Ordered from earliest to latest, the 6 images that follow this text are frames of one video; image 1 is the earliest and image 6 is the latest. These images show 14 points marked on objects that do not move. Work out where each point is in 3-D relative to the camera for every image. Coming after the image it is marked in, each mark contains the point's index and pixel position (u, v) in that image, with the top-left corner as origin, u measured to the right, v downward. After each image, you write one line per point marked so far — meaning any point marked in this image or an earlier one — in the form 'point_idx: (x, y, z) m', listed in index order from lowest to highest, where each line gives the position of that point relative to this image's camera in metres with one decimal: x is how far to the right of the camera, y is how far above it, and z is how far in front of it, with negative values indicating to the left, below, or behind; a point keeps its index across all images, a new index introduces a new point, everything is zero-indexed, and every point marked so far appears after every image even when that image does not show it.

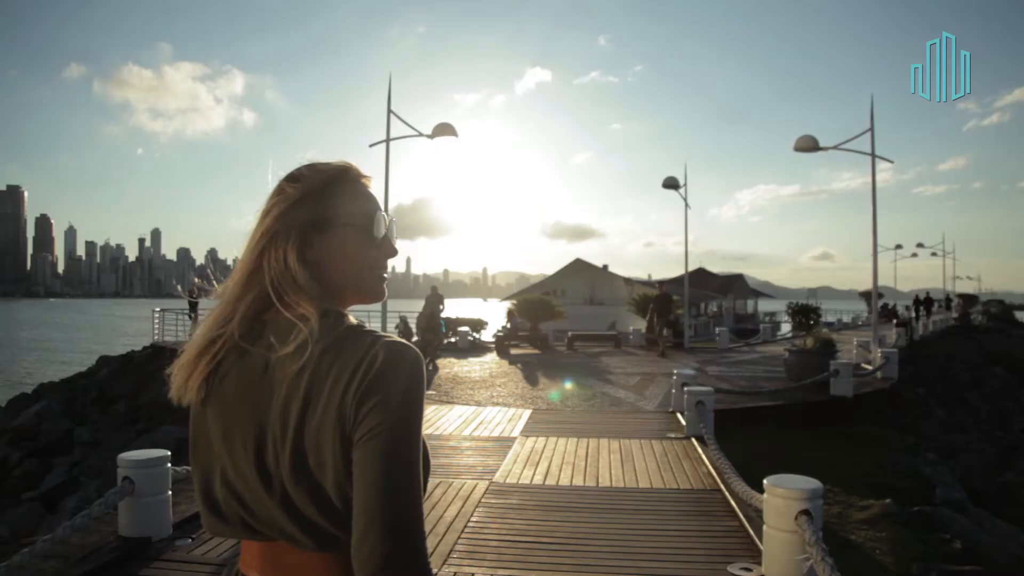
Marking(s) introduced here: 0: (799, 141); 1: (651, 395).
0: (+6.9, +3.6, +17.9) m
1: (+2.5, -2.0, +13.7) m
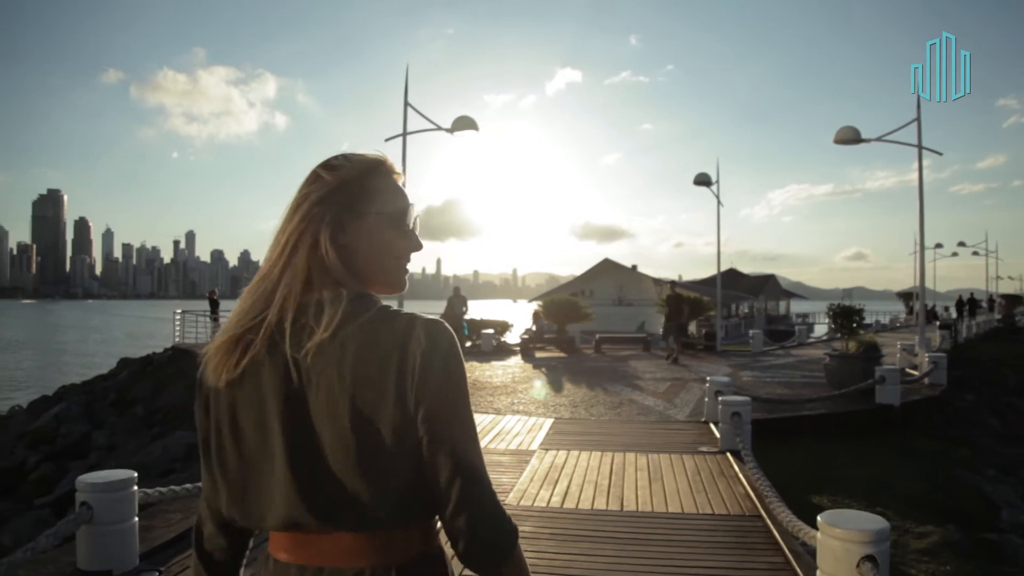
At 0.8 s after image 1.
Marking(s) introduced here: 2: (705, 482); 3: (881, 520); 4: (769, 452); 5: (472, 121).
0: (+7.4, +3.5, +16.9) m
1: (+2.9, -2.0, +12.9) m
2: (+2.0, -2.0, +7.7) m
3: (+2.0, -1.3, +4.1) m
4: (+3.6, -2.3, +10.5) m
5: (-0.8, +3.5, +15.6) m
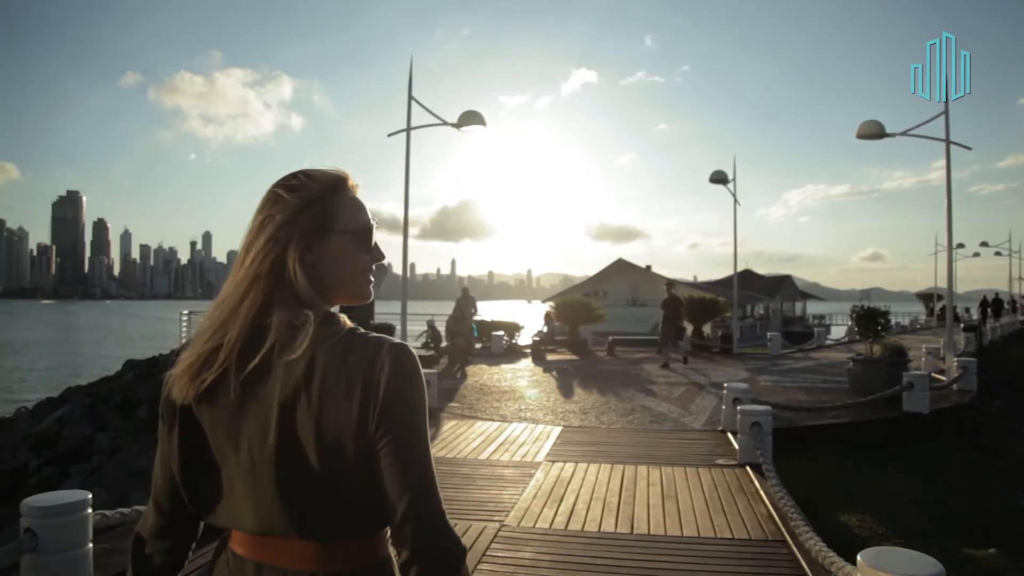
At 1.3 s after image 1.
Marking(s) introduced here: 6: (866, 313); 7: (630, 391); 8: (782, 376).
0: (+7.6, +3.5, +16.2) m
1: (+3.0, -2.0, +12.3) m
2: (+2.0, -2.0, +7.1) m
3: (+2.0, -1.3, +3.5) m
4: (+3.7, -2.3, +9.9) m
5: (-0.7, +3.5, +15.0) m
6: (+6.5, -0.5, +13.8) m
7: (+2.3, -2.0, +14.5) m
8: (+6.2, -2.0, +17.3) m
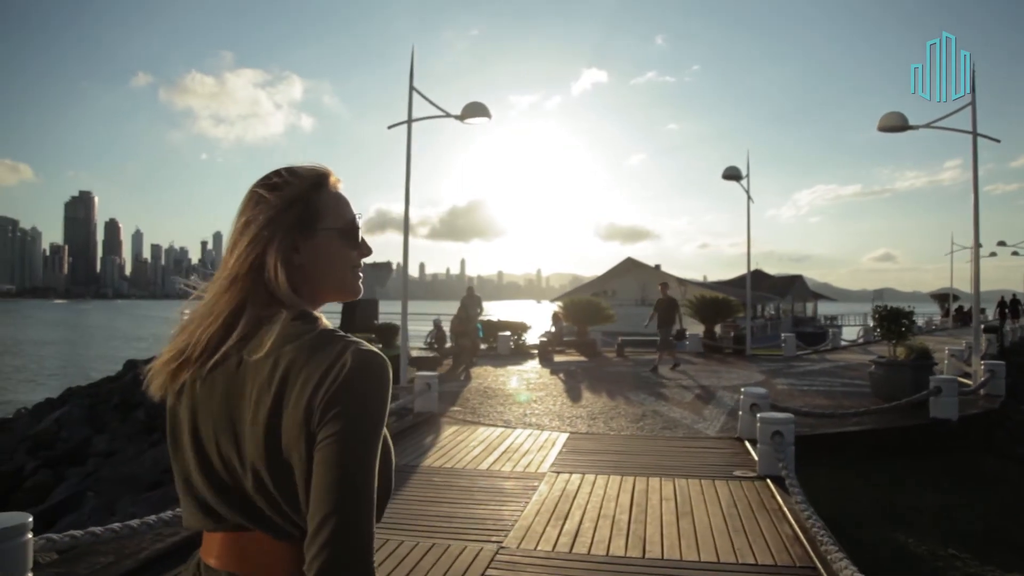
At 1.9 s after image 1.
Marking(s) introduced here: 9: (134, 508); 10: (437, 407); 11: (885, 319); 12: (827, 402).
0: (+7.7, +3.5, +15.5) m
1: (+3.1, -2.0, +11.7) m
2: (+2.0, -2.0, +6.5) m
3: (+1.9, -1.3, +2.9) m
4: (+3.7, -2.3, +9.3) m
5: (-0.5, +3.5, +14.5) m
6: (+6.6, -0.5, +13.2) m
7: (+2.4, -2.0, +13.9) m
8: (+6.4, -2.0, +16.6) m
9: (-6.0, -3.5, +11.8) m
10: (-1.2, -1.9, +12.0) m
11: (+6.5, -0.5, +13.0) m
12: (+5.4, -1.9, +12.8) m
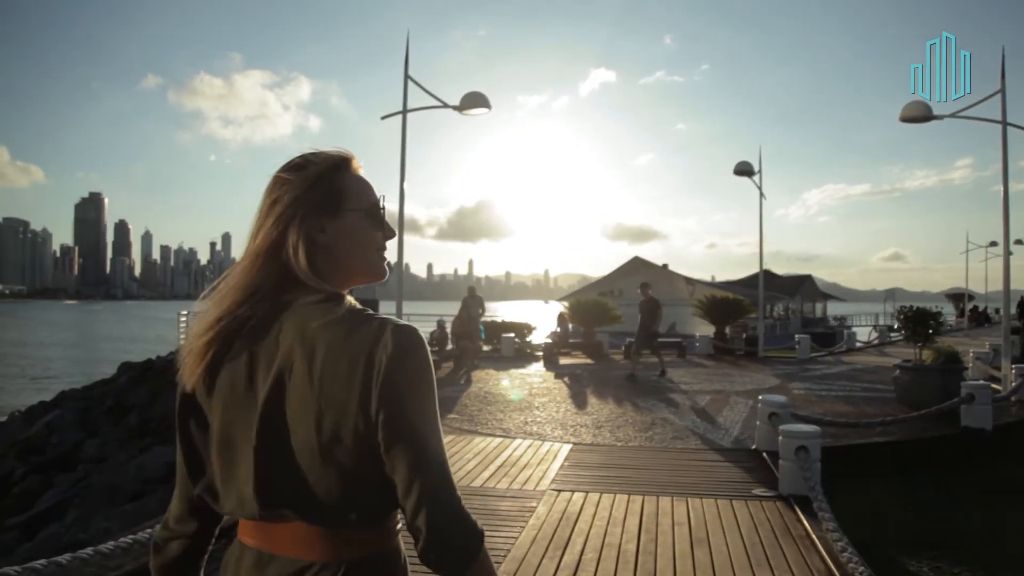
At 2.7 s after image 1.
0: (+7.7, +3.5, +14.7) m
1: (+3.1, -2.0, +10.9) m
2: (+2.0, -2.0, +5.7) m
3: (+1.8, -1.2, +2.1) m
4: (+3.7, -2.3, +8.5) m
5: (-0.5, +3.5, +13.7) m
6: (+6.6, -0.4, +12.4) m
7: (+2.4, -2.0, +13.2) m
8: (+6.4, -2.0, +15.8) m
9: (-6.0, -3.5, +11.1) m
10: (-1.2, -1.9, +11.3) m
11: (+6.5, -0.5, +12.2) m
12: (+5.4, -1.9, +12.0) m
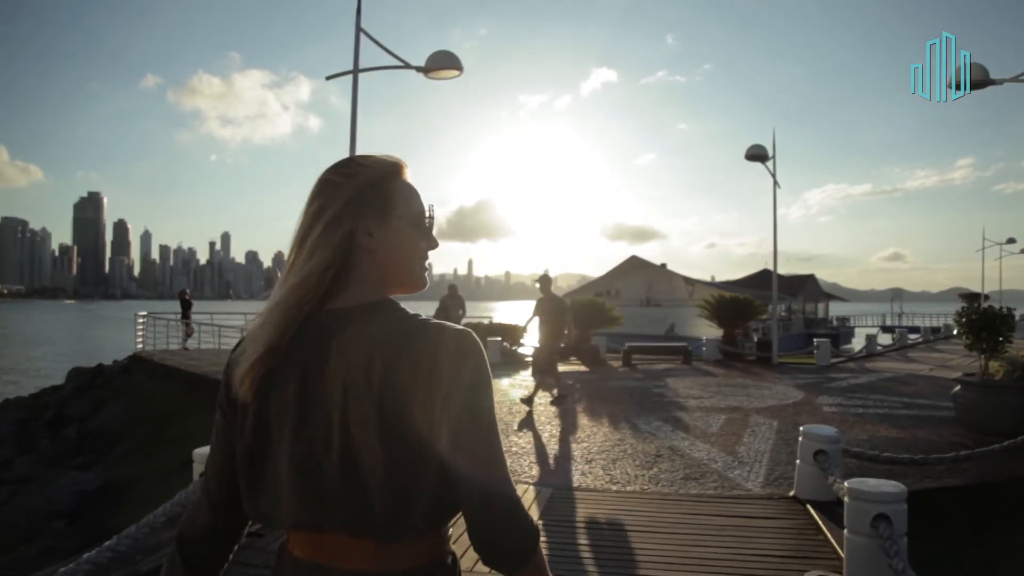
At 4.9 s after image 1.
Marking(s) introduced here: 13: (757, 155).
0: (+7.4, +3.6, +12.5) m
1: (+2.7, -1.9, +8.6) m
2: (+1.6, -1.9, +3.5) m
3: (+1.5, -1.2, -0.1) m
4: (+3.3, -2.3, +6.3) m
5: (-0.9, +3.5, +11.5) m
6: (+6.3, -0.4, +10.1) m
7: (+2.1, -1.9, +10.9) m
8: (+6.1, -2.0, +13.5) m
9: (-6.3, -3.4, +8.9) m
10: (-1.6, -1.9, +9.0) m
11: (+6.2, -0.5, +10.0) m
12: (+5.0, -1.9, +9.8) m
13: (+6.0, +3.2, +18.2) m
